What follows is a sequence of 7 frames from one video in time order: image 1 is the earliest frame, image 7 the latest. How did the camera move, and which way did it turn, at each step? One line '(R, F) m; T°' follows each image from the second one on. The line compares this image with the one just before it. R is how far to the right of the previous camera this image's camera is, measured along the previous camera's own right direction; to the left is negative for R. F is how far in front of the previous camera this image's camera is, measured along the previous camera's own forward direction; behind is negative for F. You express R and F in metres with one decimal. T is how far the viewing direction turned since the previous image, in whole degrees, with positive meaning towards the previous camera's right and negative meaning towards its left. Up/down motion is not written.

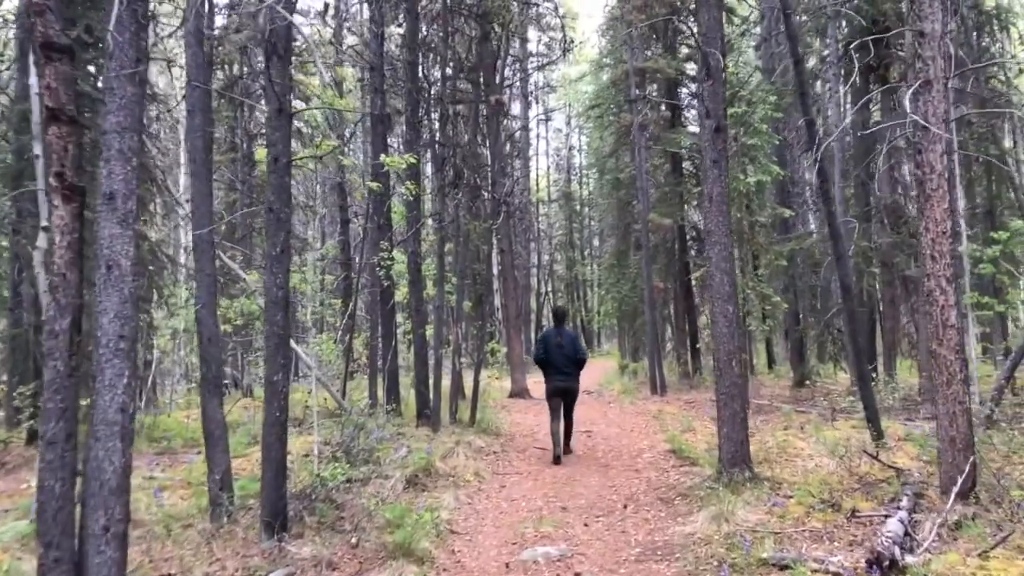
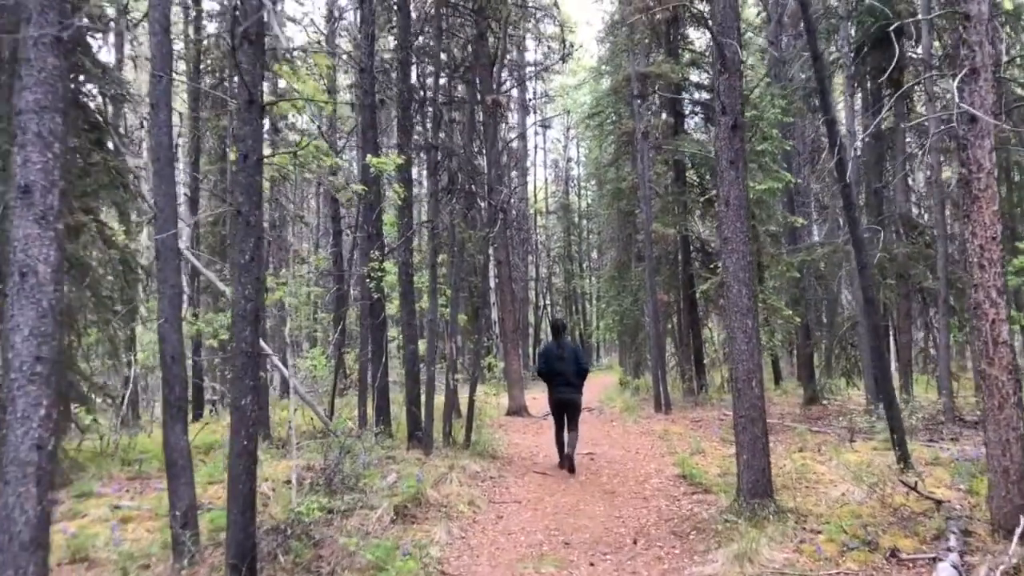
(0.0, +0.8) m; 0°
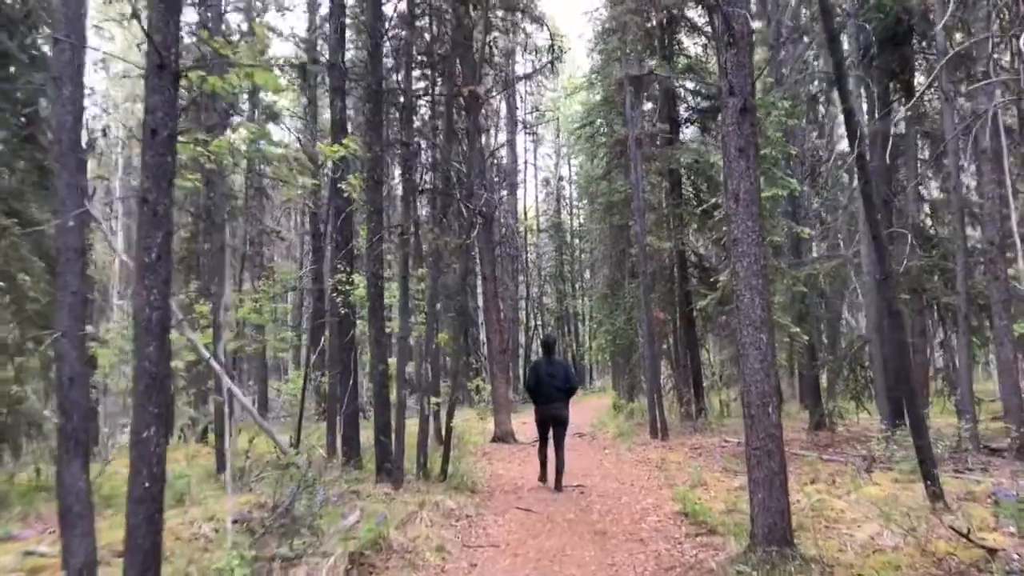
(+0.2, +1.2) m; 0°
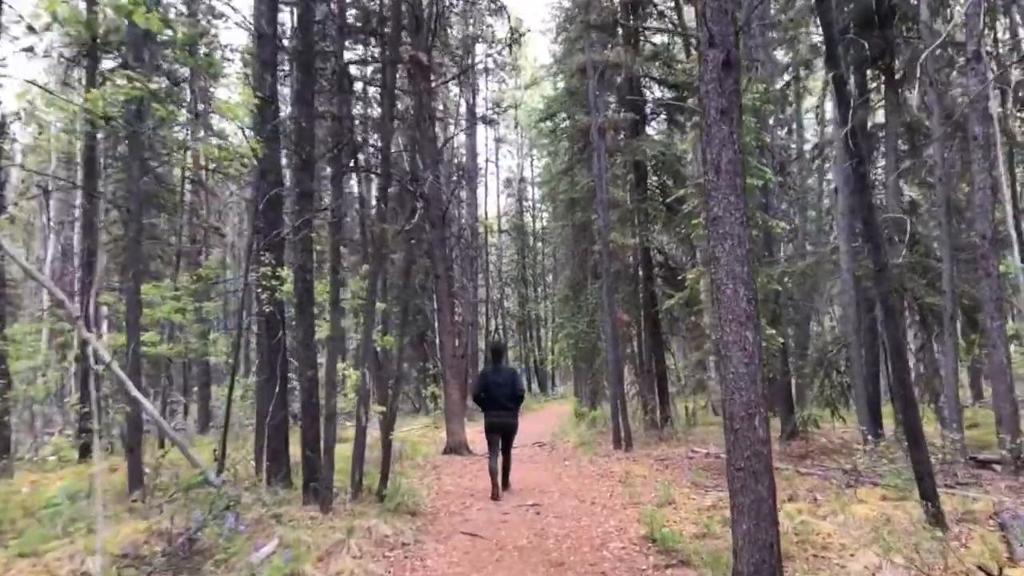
(+0.2, +1.2) m; +2°
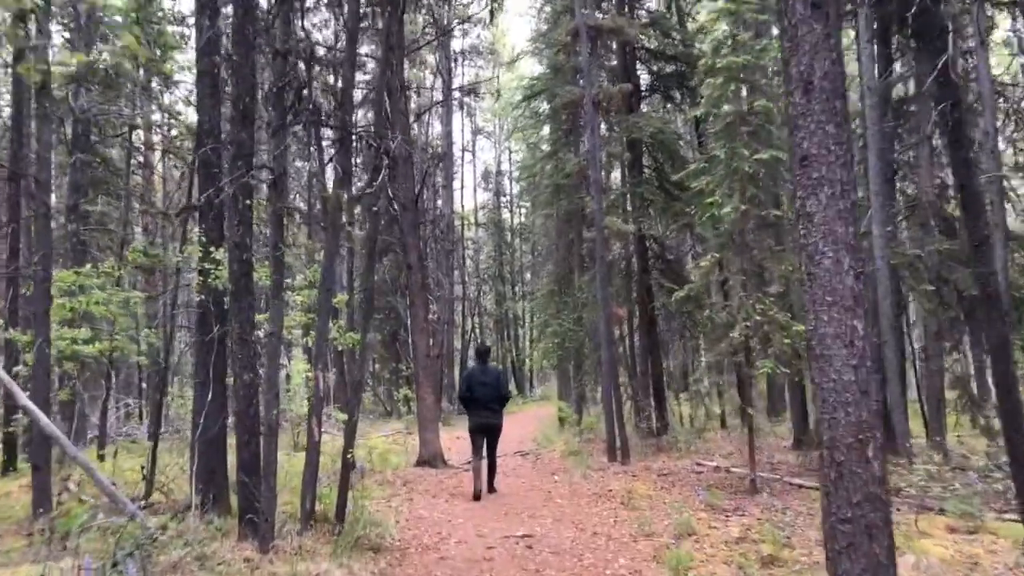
(-0.1, +1.8) m; +2°
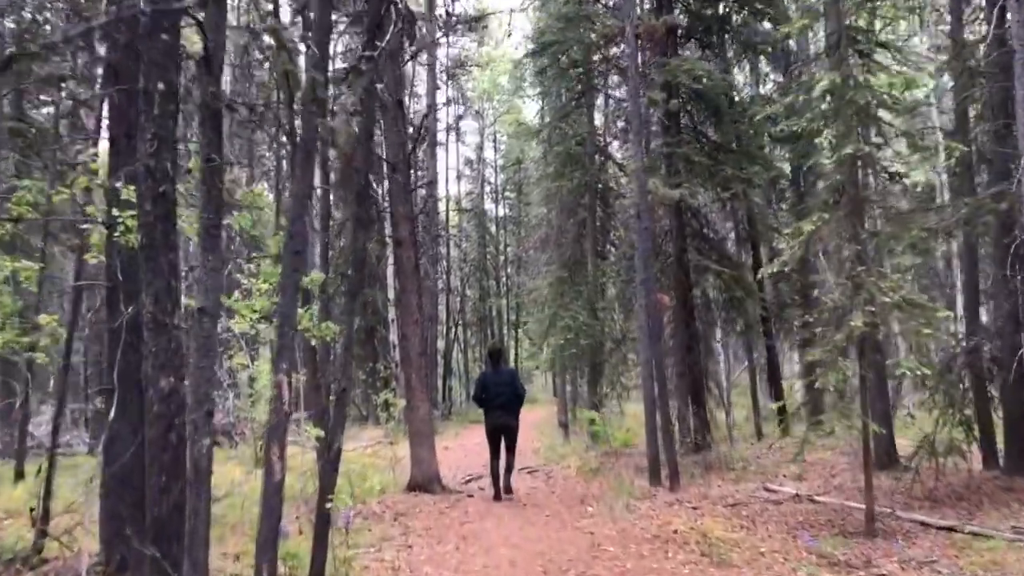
(-0.6, +2.9) m; +2°
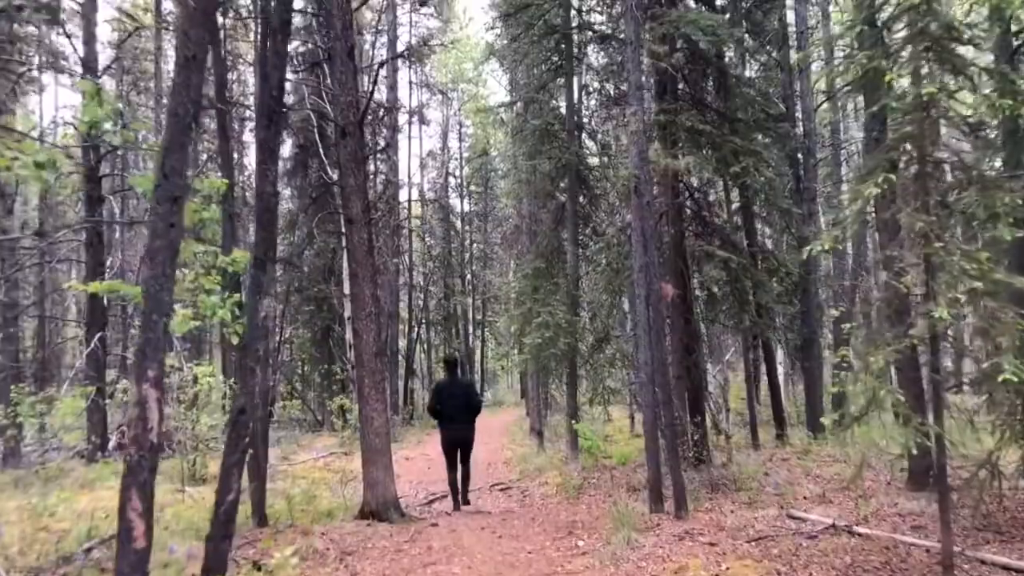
(-0.1, +1.9) m; +3°
